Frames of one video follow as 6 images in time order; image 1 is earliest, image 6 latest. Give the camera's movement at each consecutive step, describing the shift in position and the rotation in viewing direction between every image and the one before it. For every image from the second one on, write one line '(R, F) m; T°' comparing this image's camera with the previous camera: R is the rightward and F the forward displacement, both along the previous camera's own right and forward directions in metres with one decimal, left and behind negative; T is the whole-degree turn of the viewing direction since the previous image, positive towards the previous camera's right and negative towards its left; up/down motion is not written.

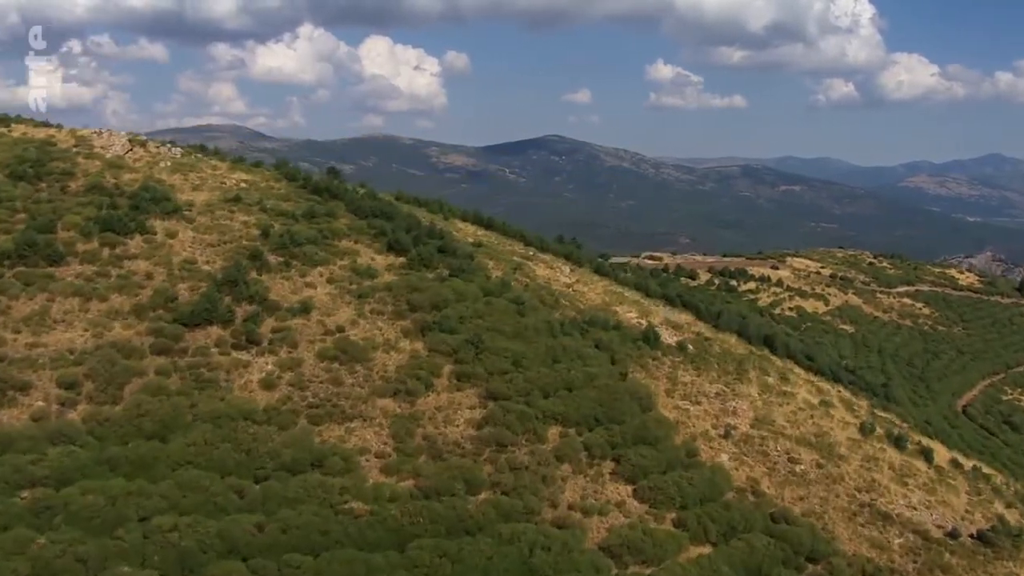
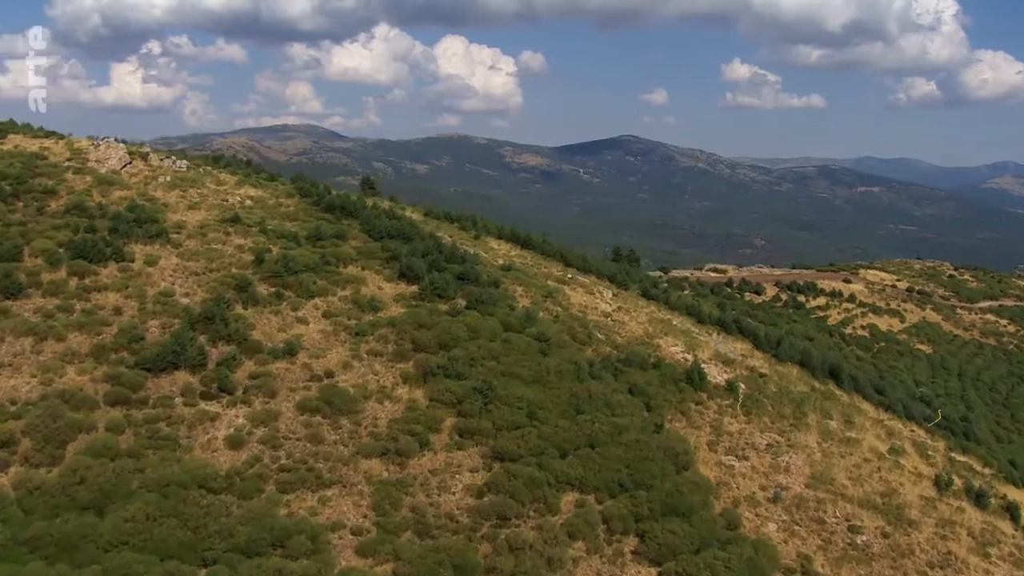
(+1.0, +3.0) m; -3°
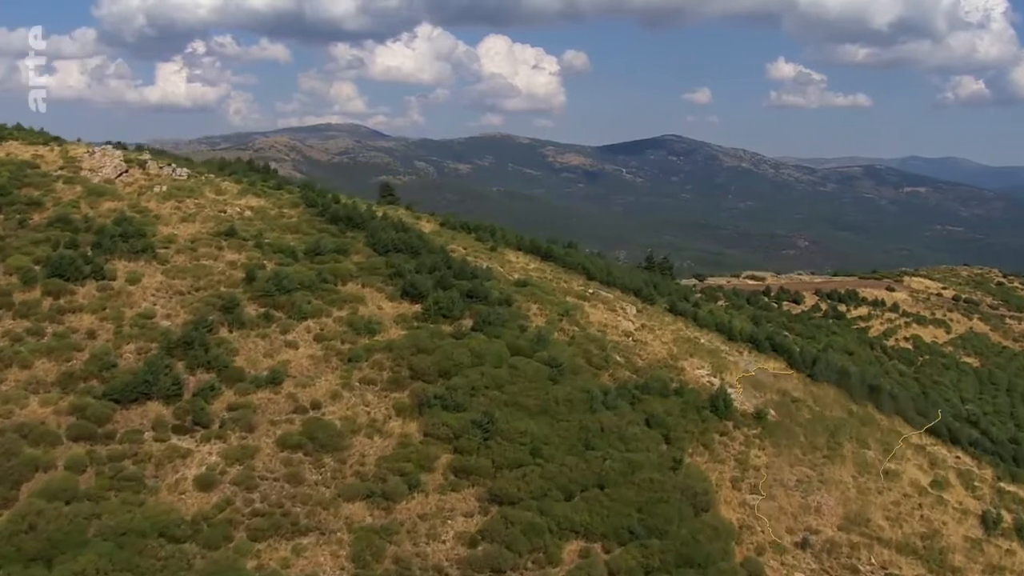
(+0.6, +1.7) m; -2°
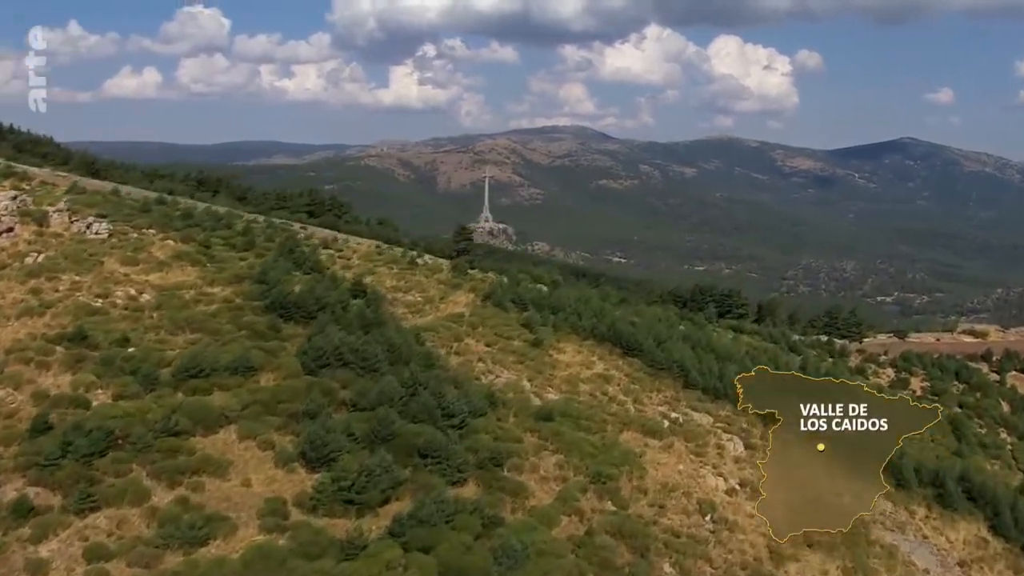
(+2.8, +9.4) m; -11°
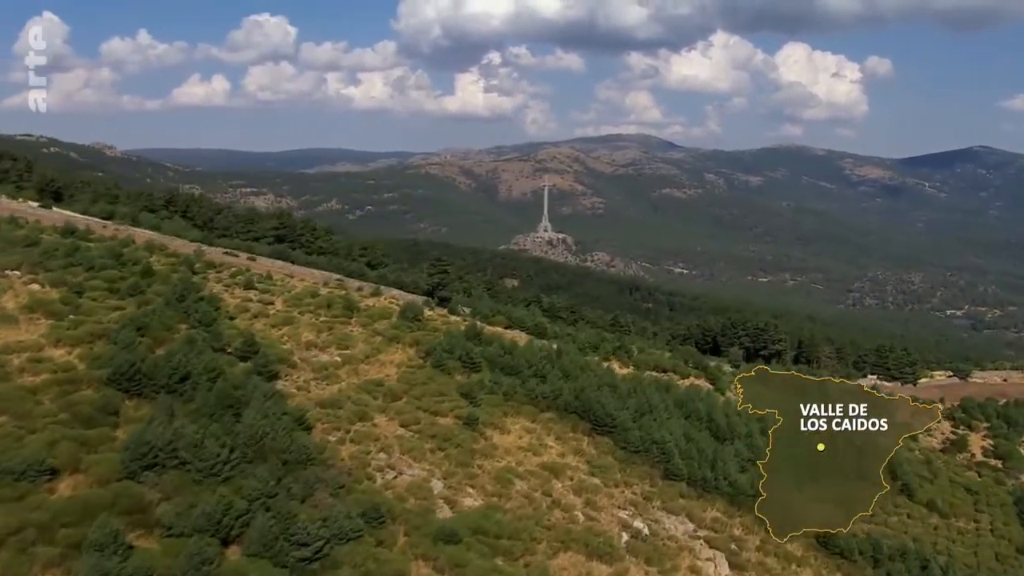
(+1.7, +4.1) m; -3°
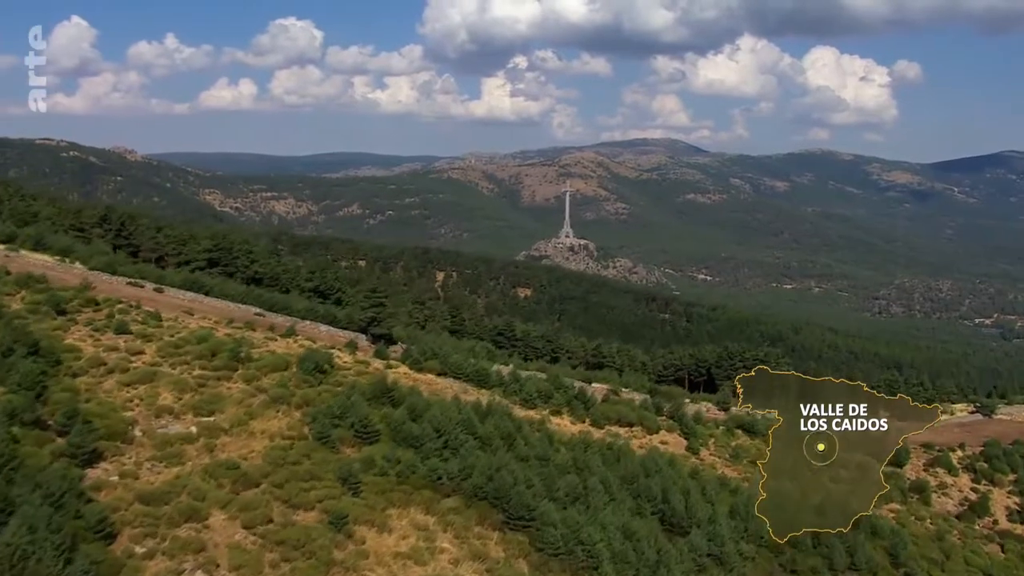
(+1.4, +3.2) m; -1°
